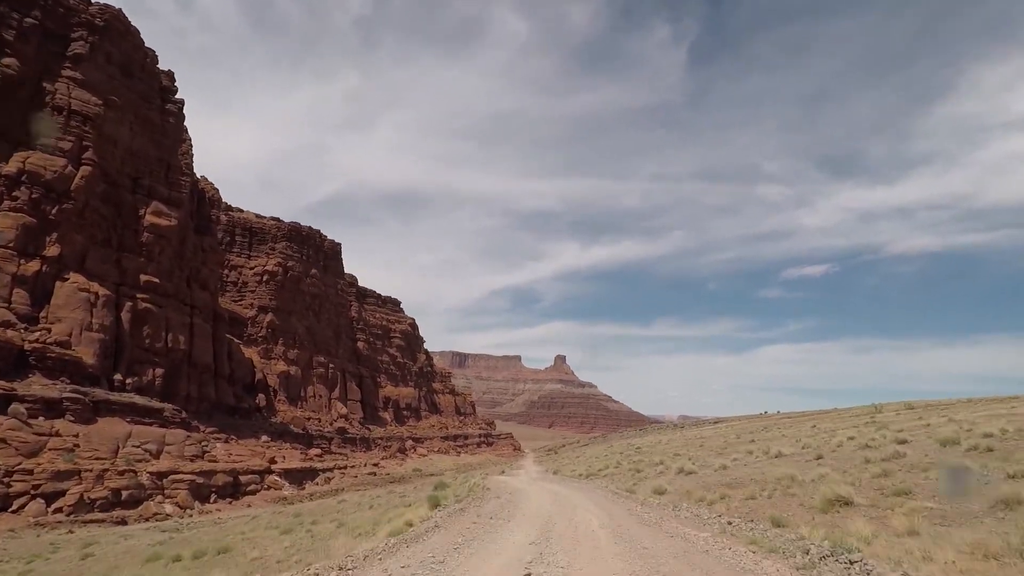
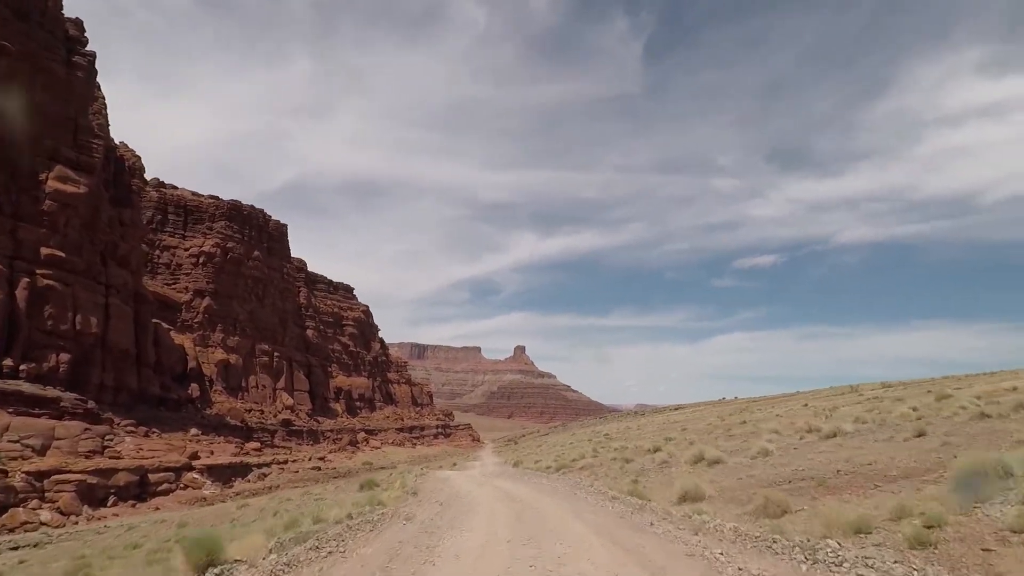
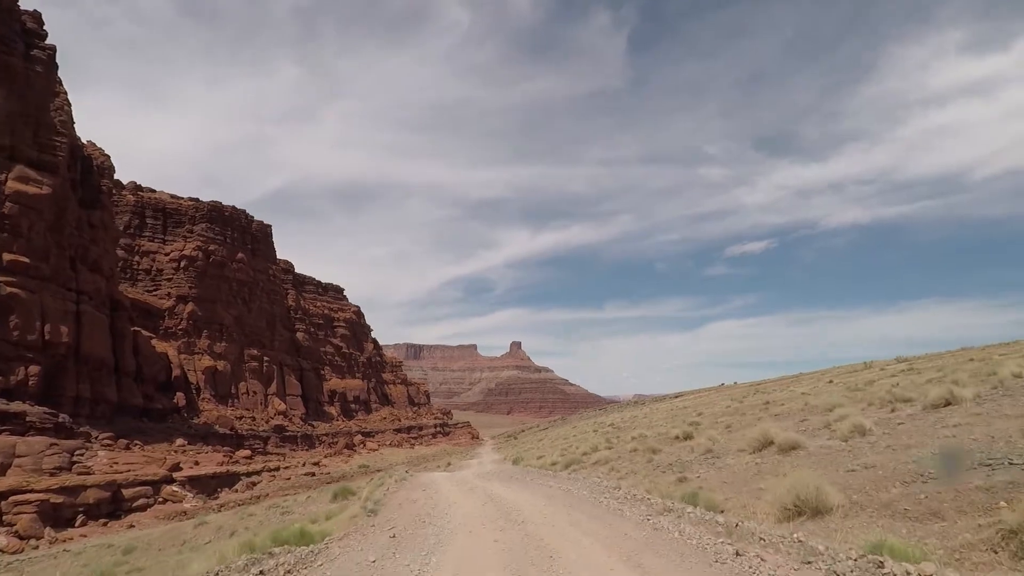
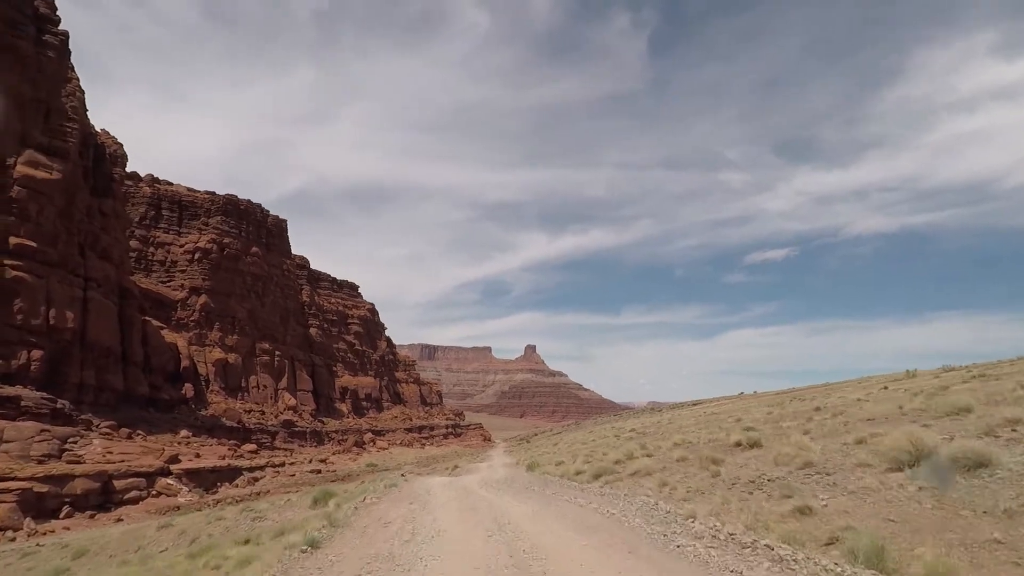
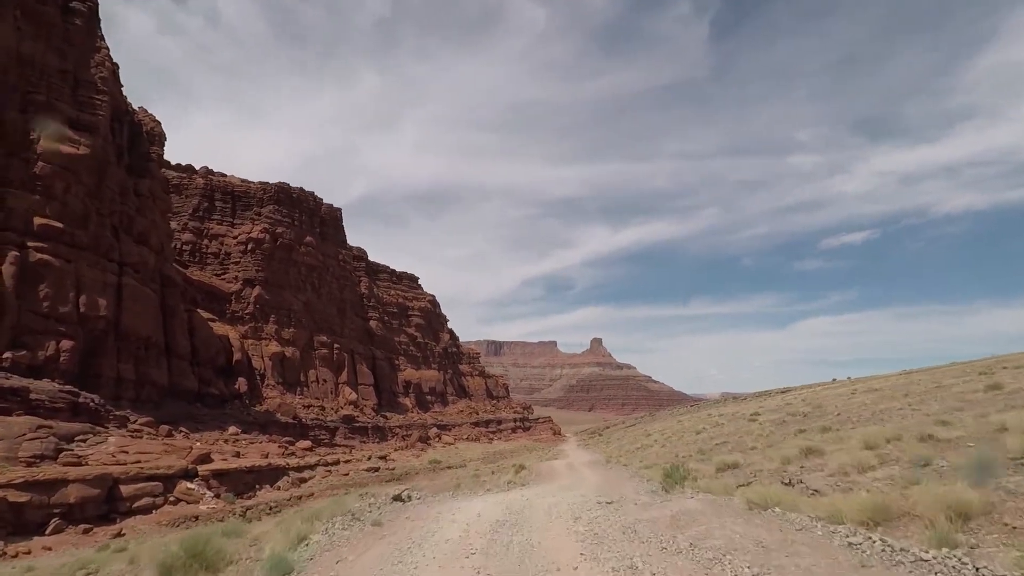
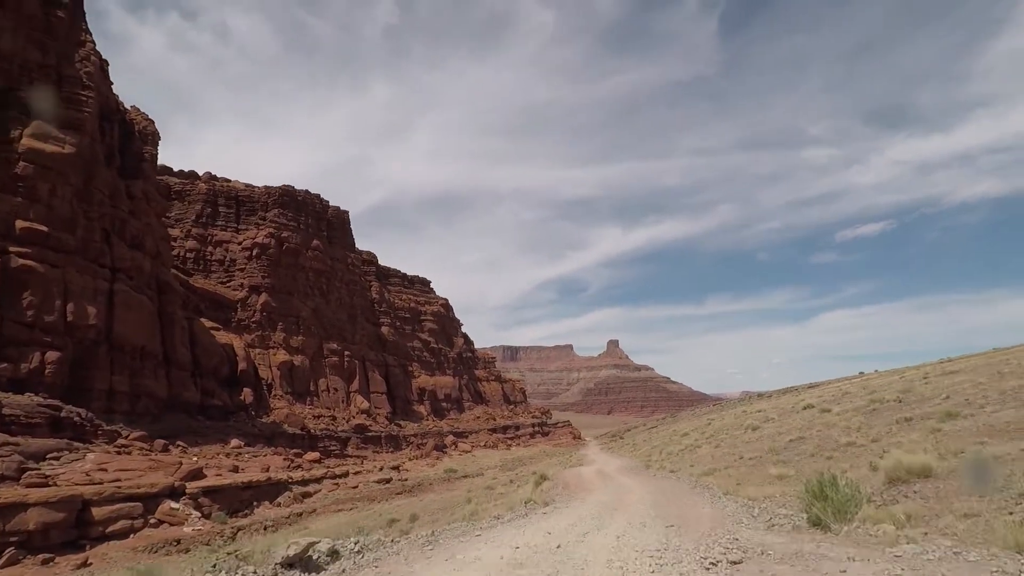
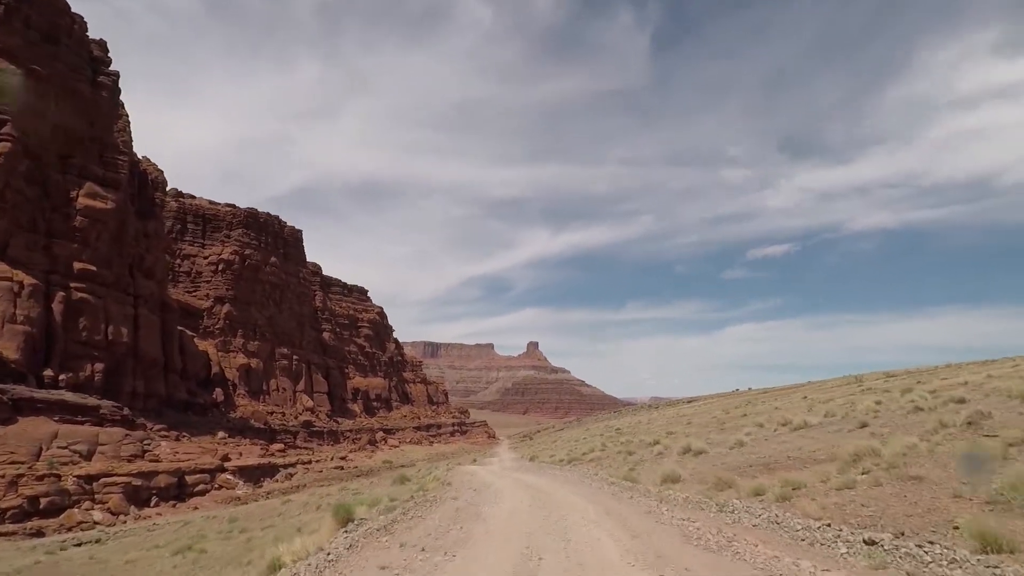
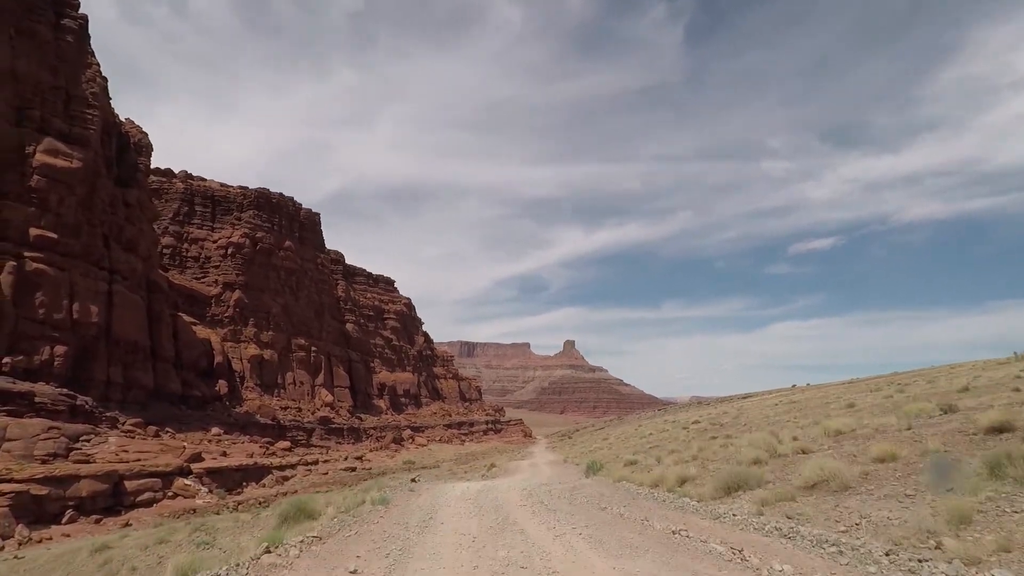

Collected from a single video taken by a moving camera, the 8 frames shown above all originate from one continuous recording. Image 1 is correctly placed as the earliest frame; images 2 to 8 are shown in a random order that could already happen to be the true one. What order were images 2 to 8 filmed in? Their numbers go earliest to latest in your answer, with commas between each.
7, 2, 3, 4, 8, 5, 6
